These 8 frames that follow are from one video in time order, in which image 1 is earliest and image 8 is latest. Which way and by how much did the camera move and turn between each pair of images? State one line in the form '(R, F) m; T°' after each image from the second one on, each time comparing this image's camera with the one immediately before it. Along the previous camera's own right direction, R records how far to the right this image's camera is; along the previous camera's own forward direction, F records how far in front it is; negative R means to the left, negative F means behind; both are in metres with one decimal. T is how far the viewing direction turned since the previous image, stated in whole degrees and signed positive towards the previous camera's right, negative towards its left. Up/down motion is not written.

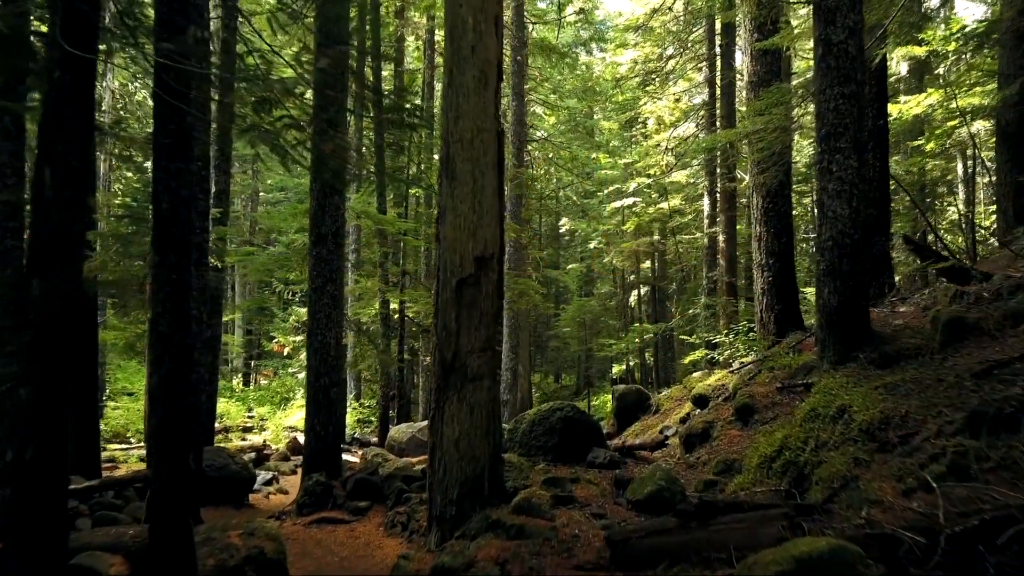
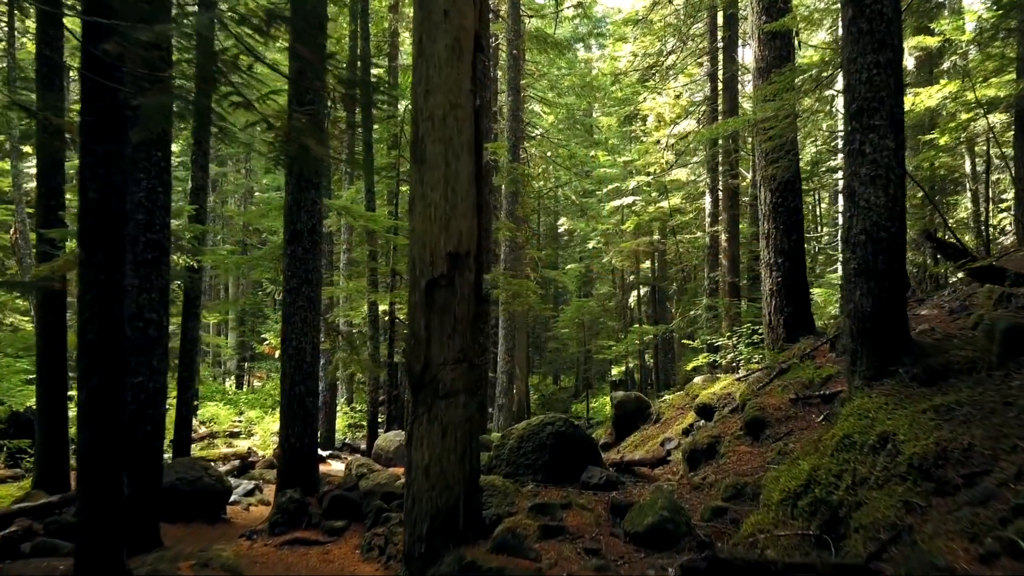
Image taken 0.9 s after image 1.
(+0.1, +0.7) m; 0°
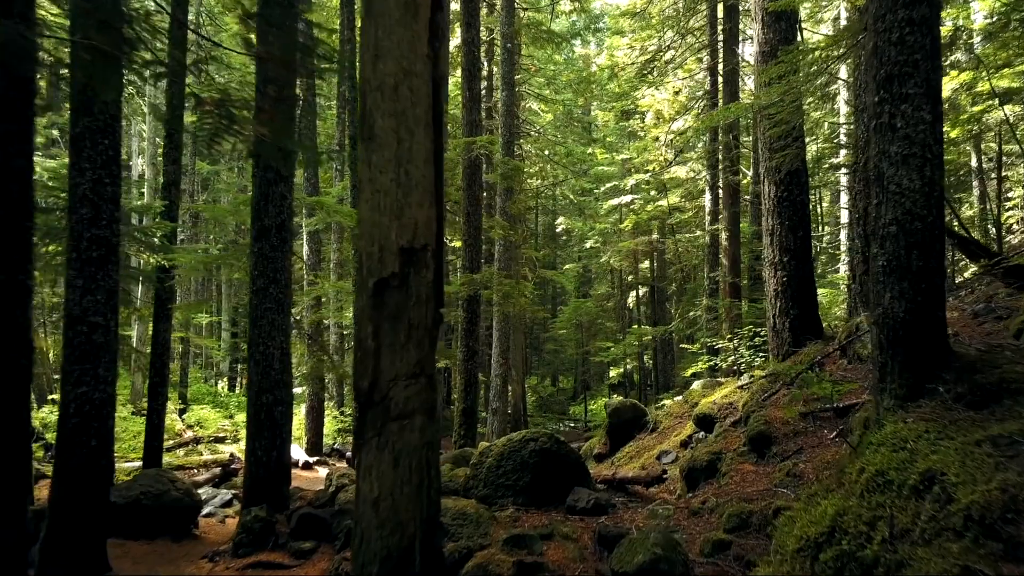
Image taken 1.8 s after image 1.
(+0.2, +0.6) m; 0°
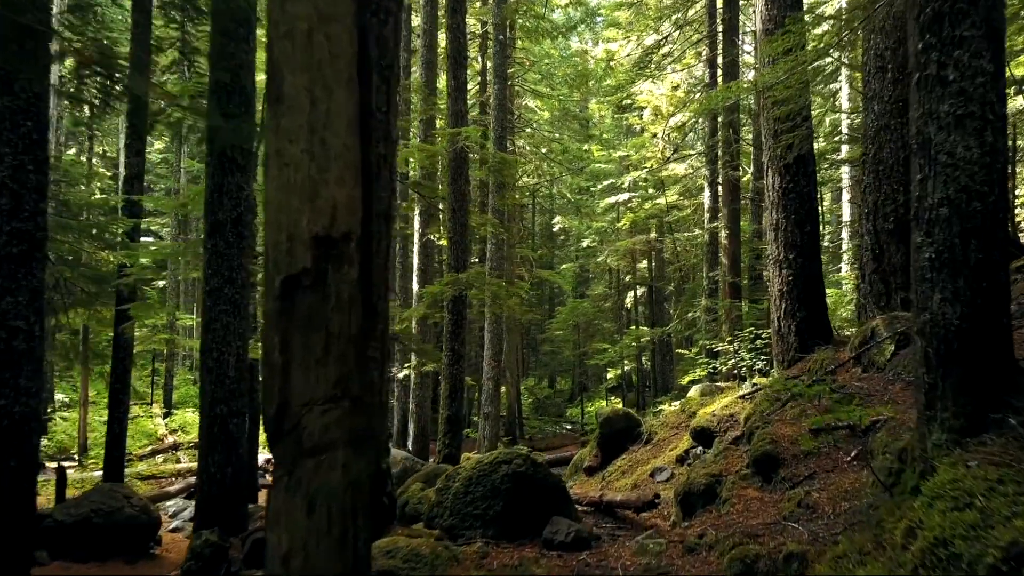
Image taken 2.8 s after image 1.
(+0.2, +0.7) m; 0°
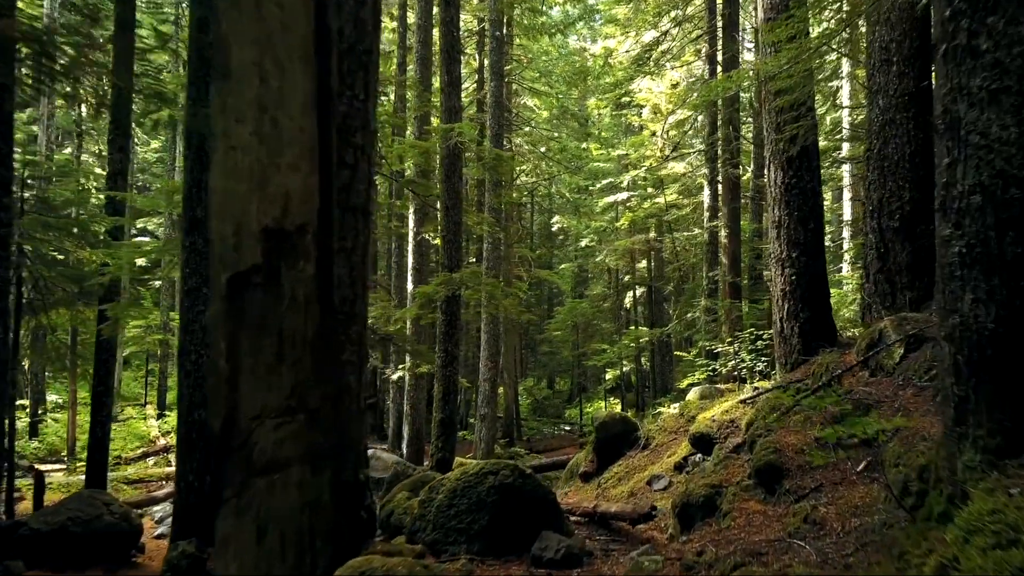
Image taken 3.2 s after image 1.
(+0.1, +0.3) m; 0°
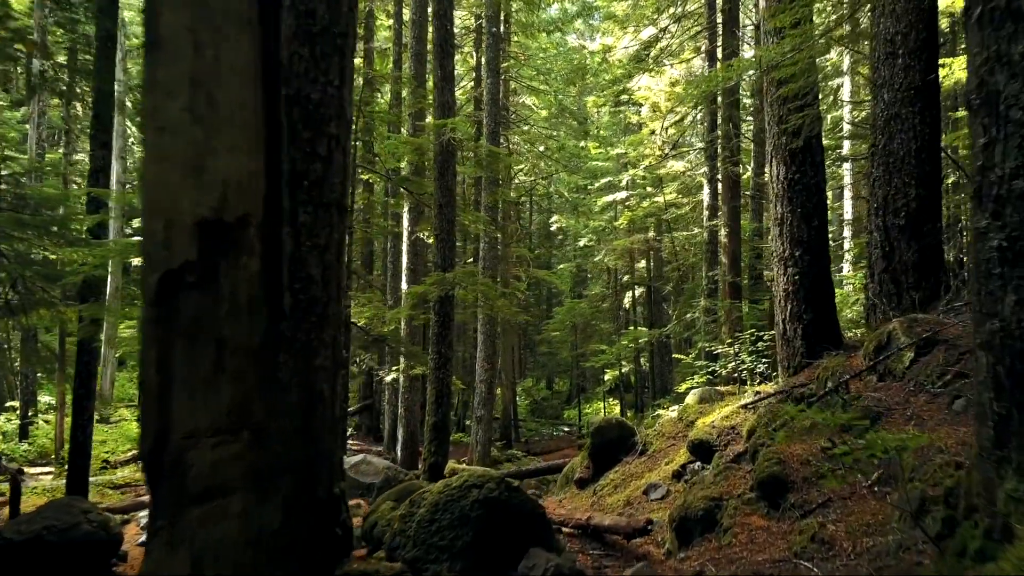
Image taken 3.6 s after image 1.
(+0.1, +0.3) m; 0°
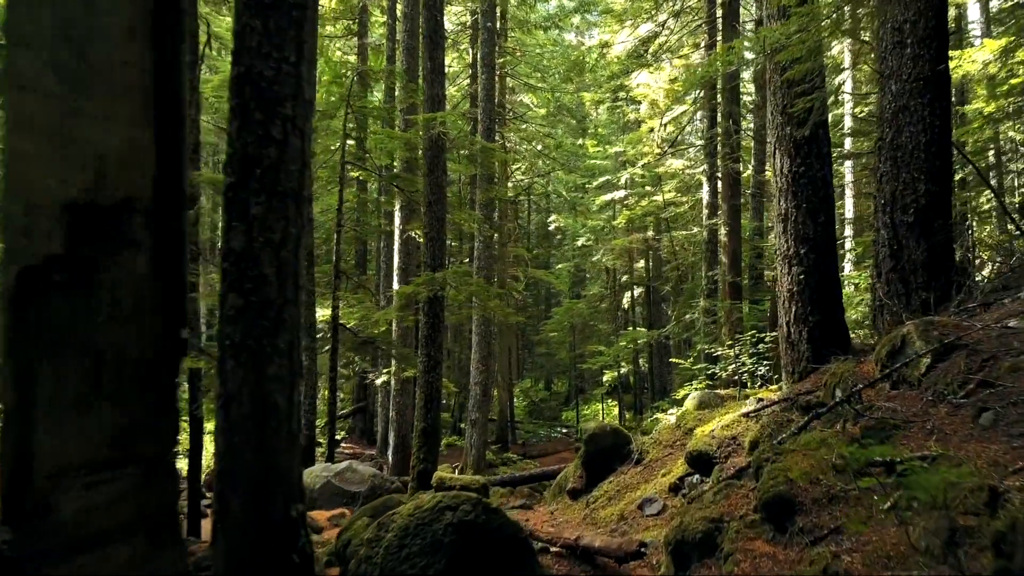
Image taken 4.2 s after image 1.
(+0.1, +0.4) m; 0°
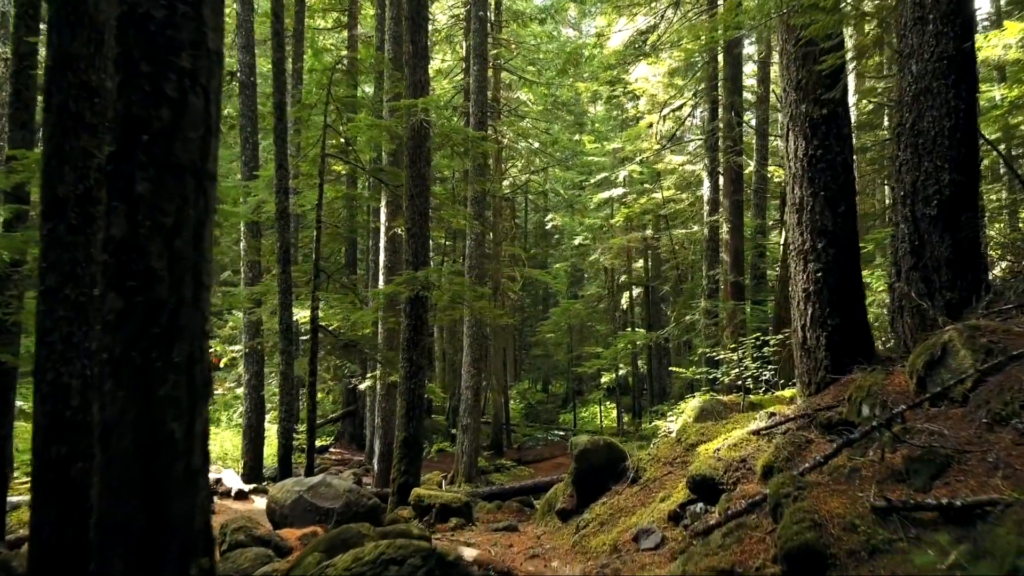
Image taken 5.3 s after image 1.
(+0.2, +0.8) m; 0°
